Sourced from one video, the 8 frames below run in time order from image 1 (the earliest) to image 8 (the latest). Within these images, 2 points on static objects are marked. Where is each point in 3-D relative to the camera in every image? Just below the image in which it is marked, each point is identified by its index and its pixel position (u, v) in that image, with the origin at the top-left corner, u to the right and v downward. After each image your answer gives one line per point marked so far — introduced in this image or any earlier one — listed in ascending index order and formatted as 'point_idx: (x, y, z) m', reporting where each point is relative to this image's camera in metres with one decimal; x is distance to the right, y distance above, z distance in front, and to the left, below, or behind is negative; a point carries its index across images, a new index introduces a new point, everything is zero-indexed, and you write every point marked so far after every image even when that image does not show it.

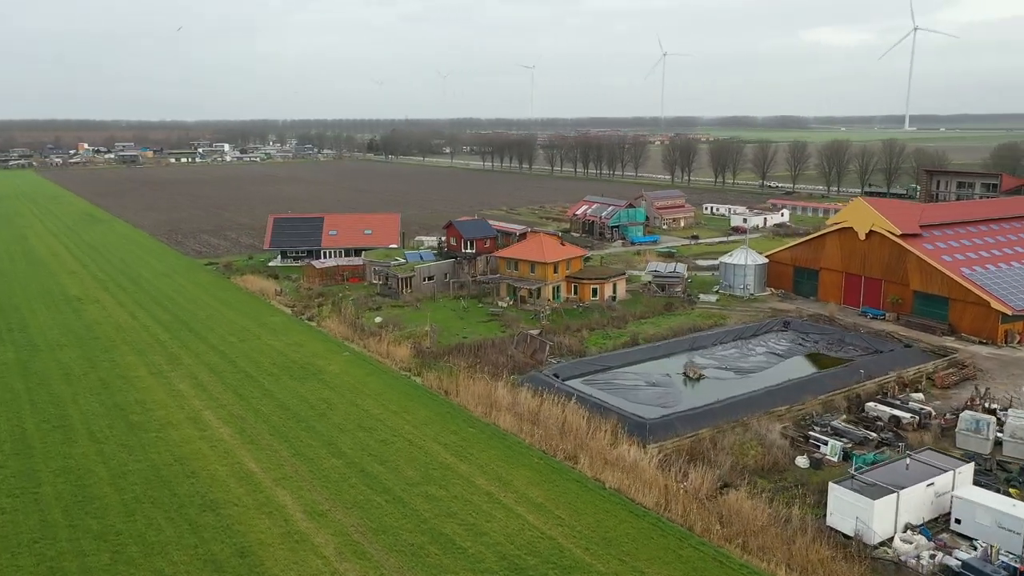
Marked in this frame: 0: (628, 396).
0: (+2.7, -2.5, +18.4) m
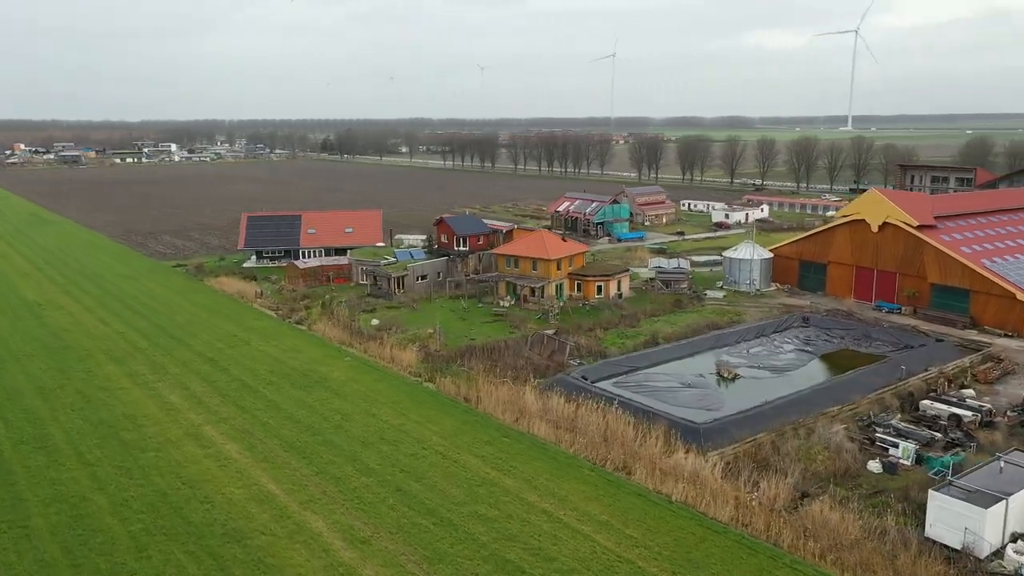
0: (+3.3, -2.4, +17.2) m
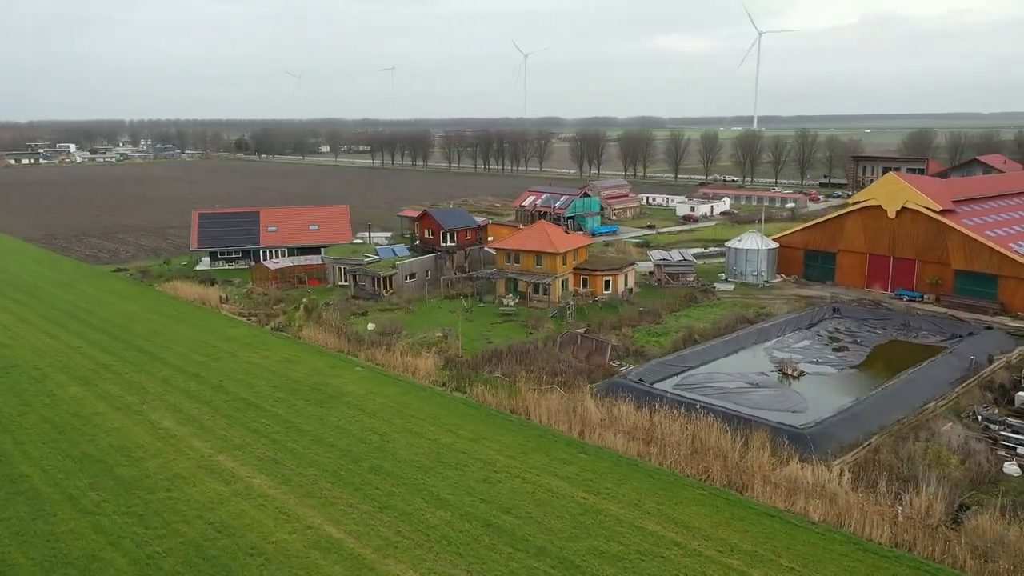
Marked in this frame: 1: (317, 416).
0: (+4.5, -2.2, +15.5) m
1: (-3.8, -2.5, +15.4) m
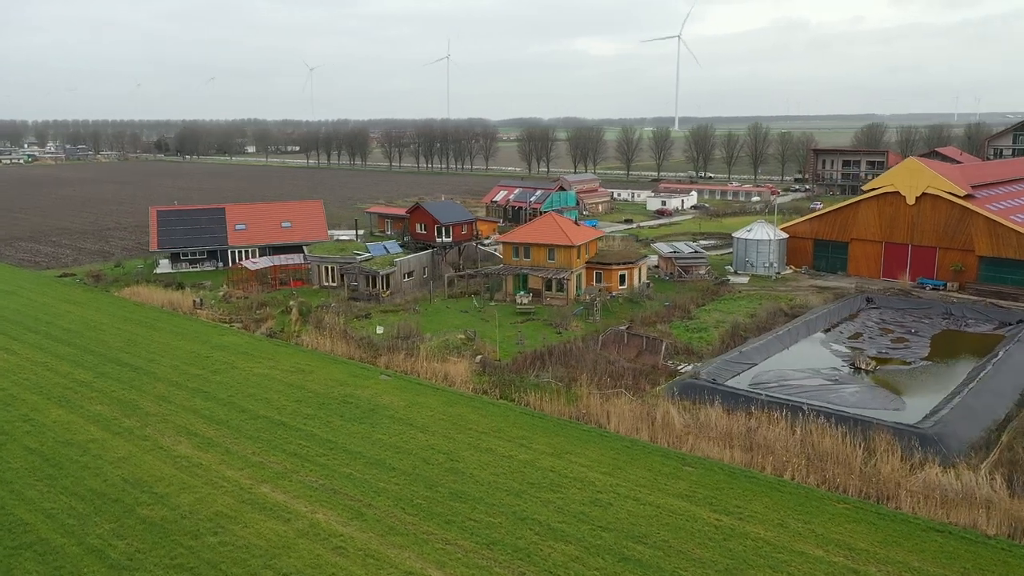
0: (+5.7, -2.0, +14.1) m
1: (-2.5, -2.4, +13.3) m
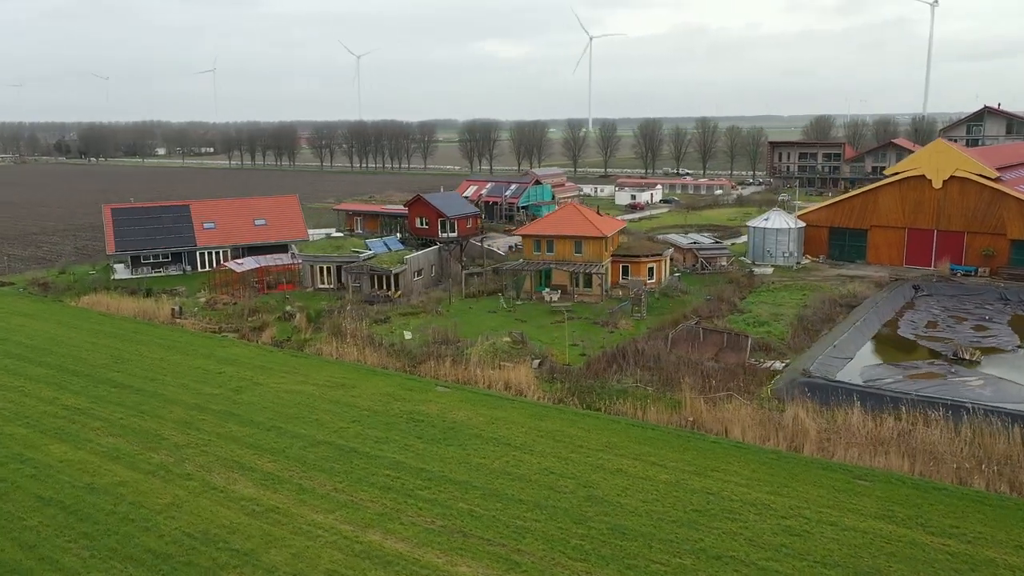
0: (+7.3, -1.7, +12.8) m
1: (-0.8, -2.4, +11.1) m
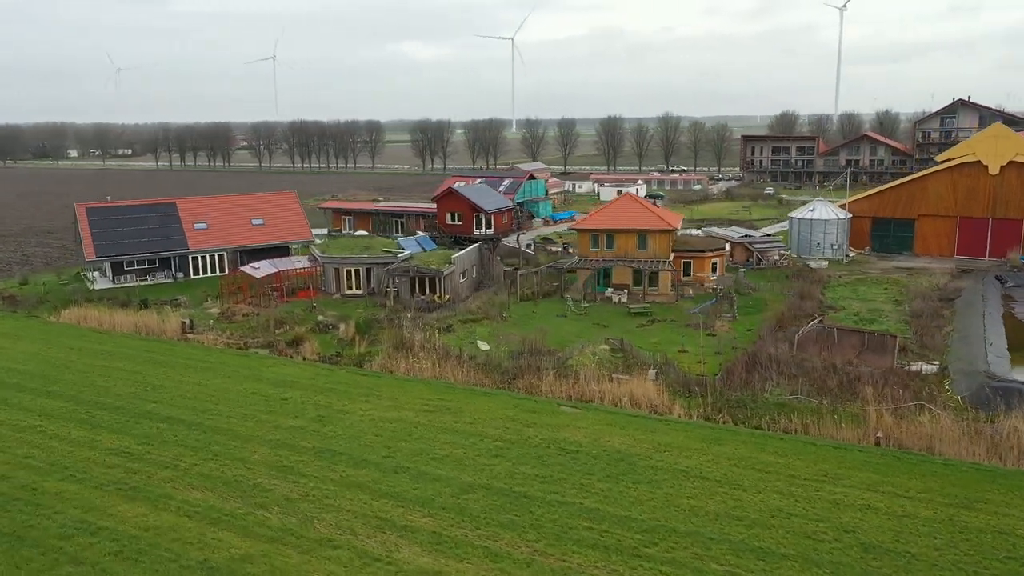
0: (+9.4, -1.5, +11.4) m
1: (+1.6, -2.4, +8.9) m
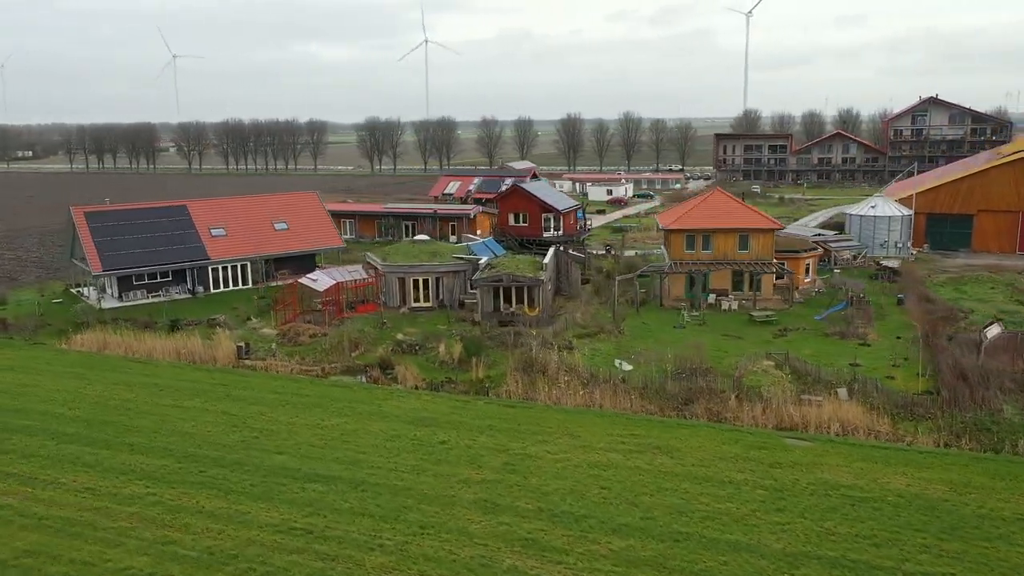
0: (+12.2, -1.5, +10.4) m
1: (+4.7, -2.5, +7.1) m
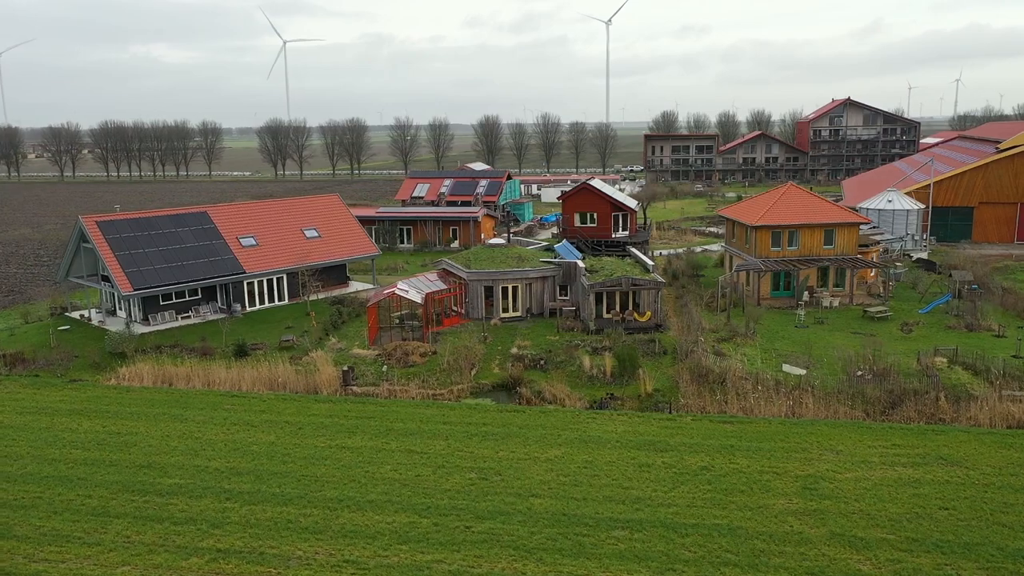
0: (+15.0, -1.1, +11.4) m
1: (+8.2, -2.3, +6.9) m
